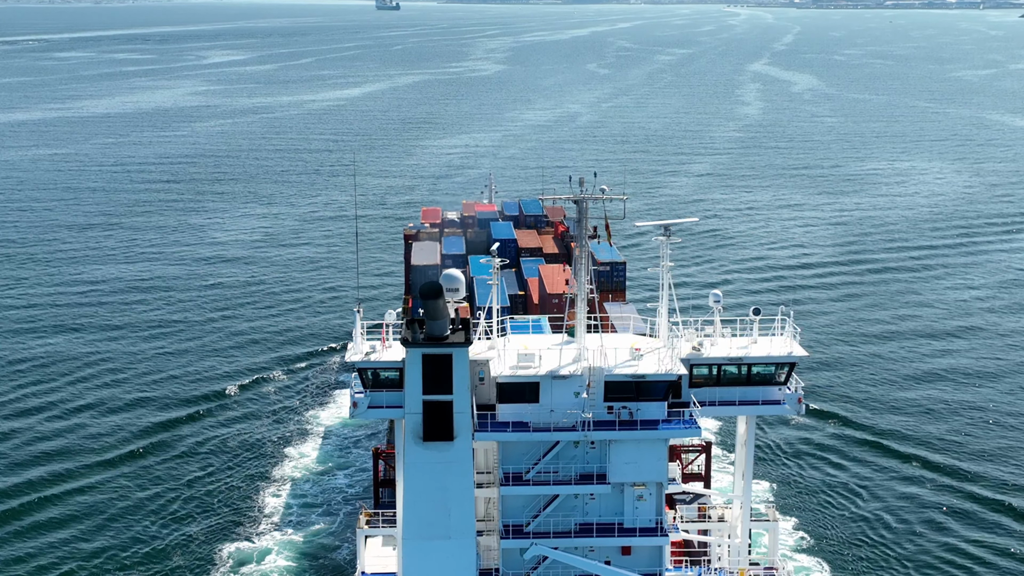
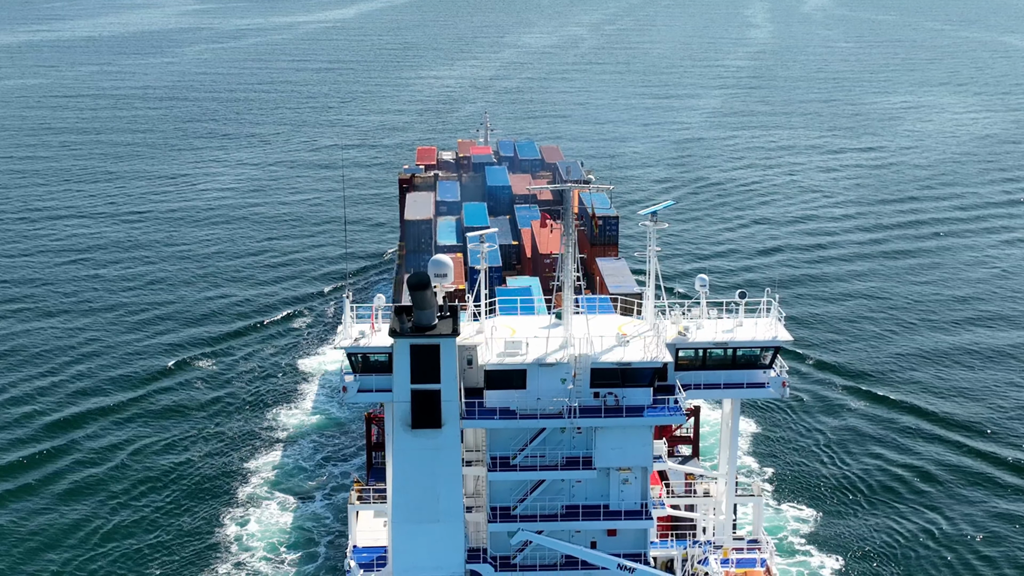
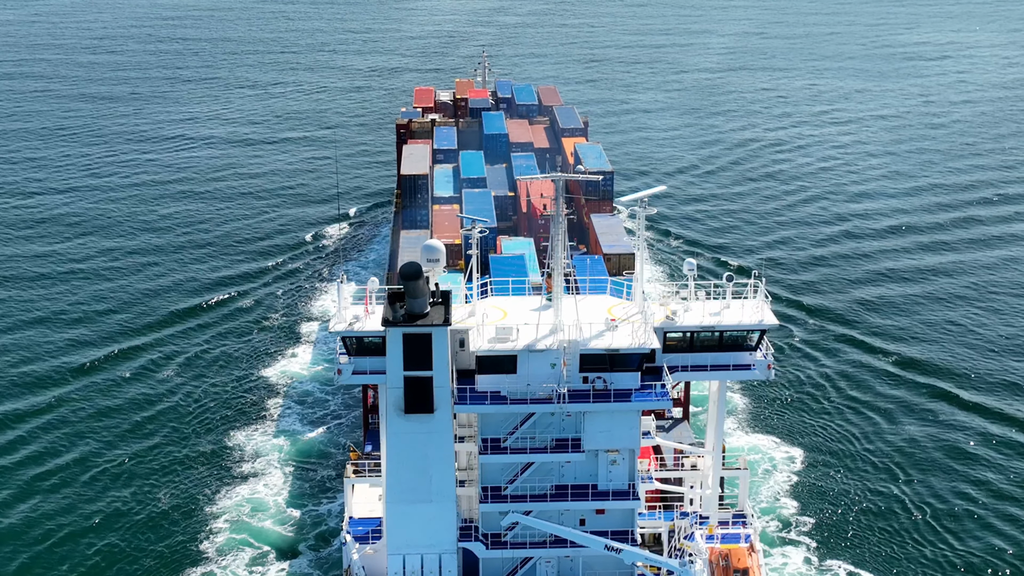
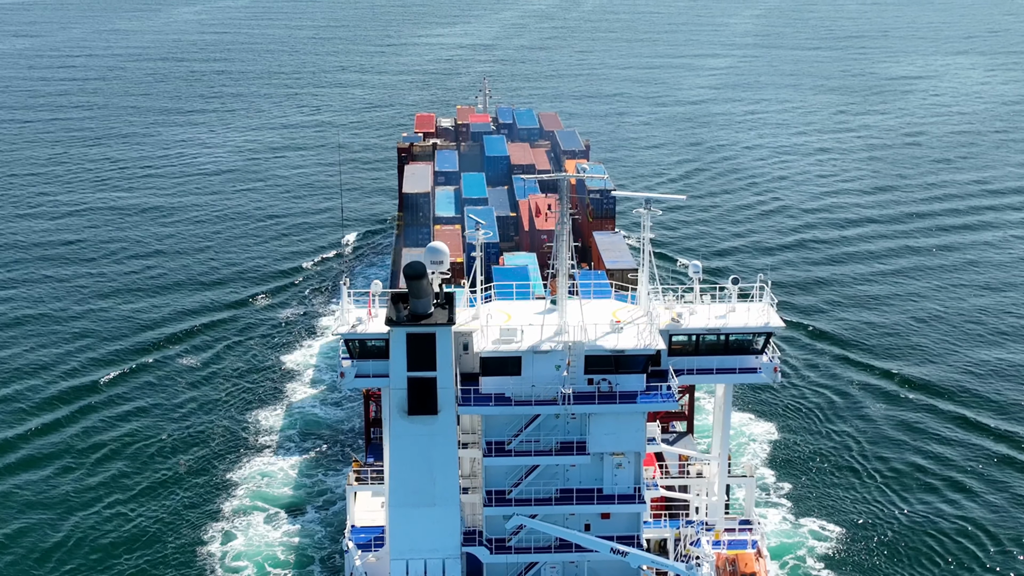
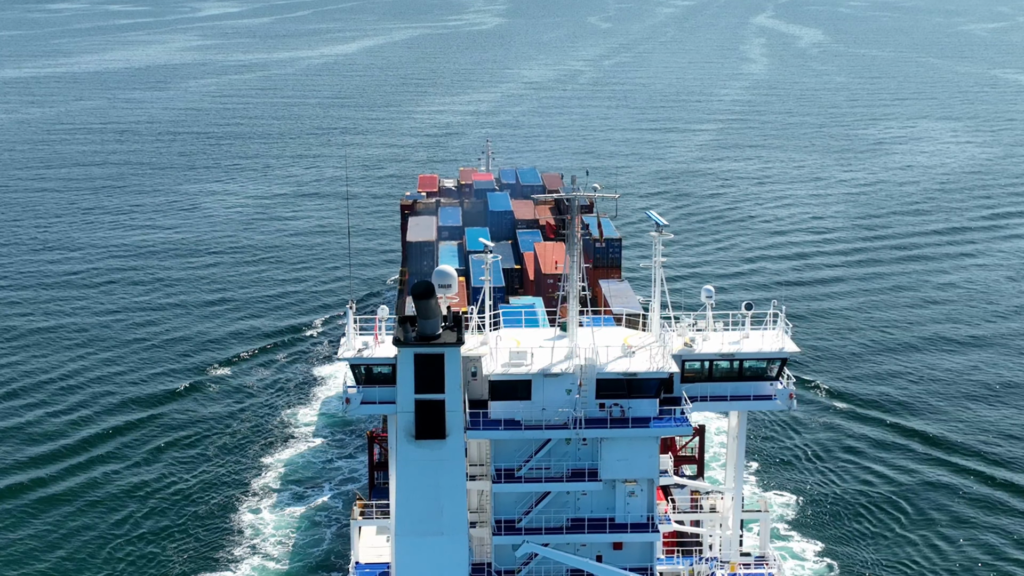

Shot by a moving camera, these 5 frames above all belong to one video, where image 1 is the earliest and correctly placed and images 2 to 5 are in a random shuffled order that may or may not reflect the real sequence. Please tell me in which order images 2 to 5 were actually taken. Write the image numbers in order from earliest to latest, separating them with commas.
5, 2, 4, 3
